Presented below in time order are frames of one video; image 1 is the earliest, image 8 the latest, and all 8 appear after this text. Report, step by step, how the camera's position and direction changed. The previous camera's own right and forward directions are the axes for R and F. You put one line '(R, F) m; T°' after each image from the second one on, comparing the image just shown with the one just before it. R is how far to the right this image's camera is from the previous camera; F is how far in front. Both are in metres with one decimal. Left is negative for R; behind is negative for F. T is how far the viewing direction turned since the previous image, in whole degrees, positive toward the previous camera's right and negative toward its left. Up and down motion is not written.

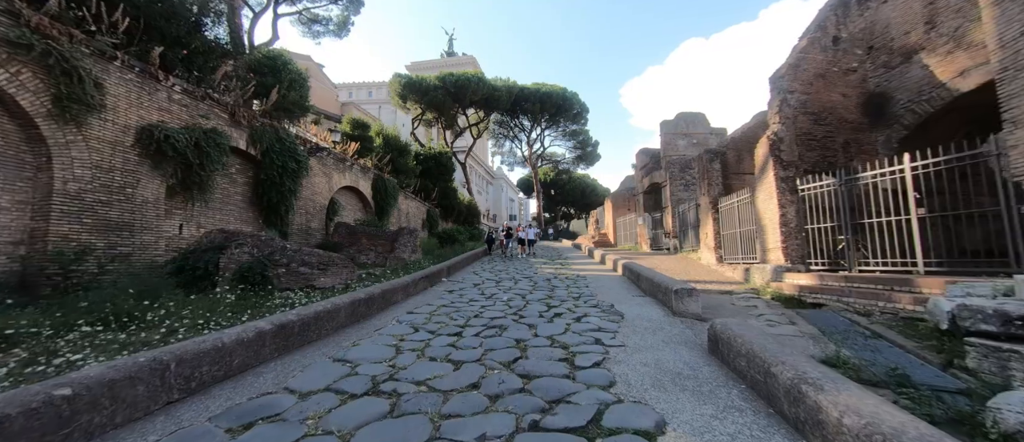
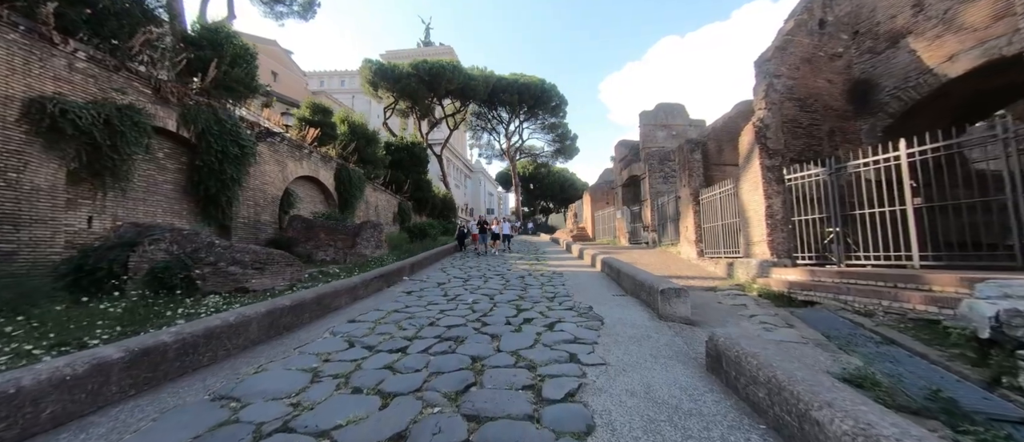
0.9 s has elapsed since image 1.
(+0.2, +0.8) m; +3°
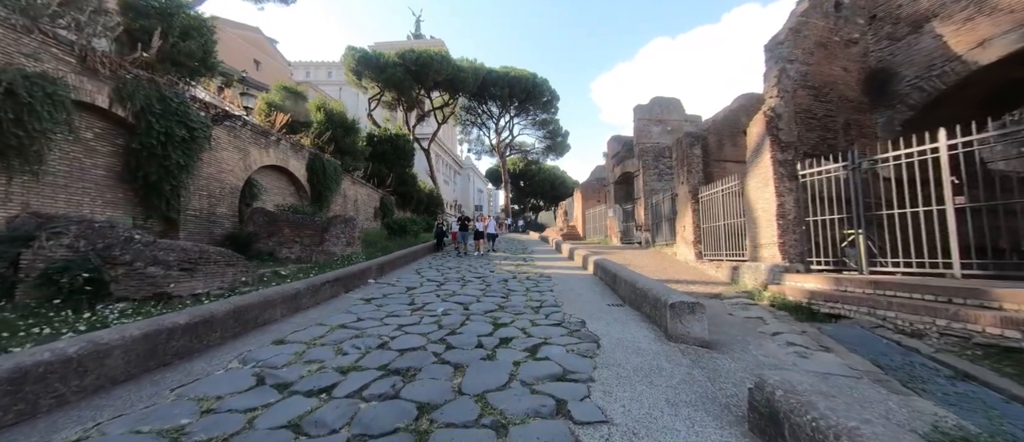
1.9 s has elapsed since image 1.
(+0.1, +0.9) m; +2°
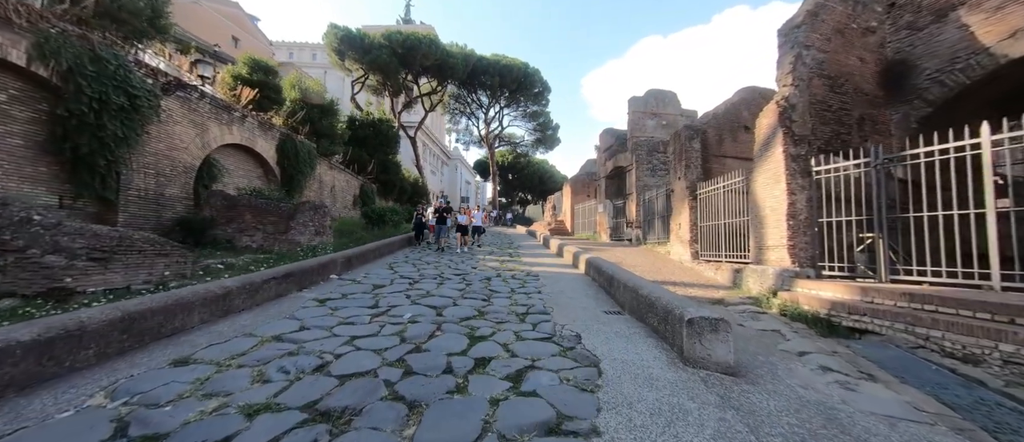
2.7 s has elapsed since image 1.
(0.0, +0.7) m; +2°
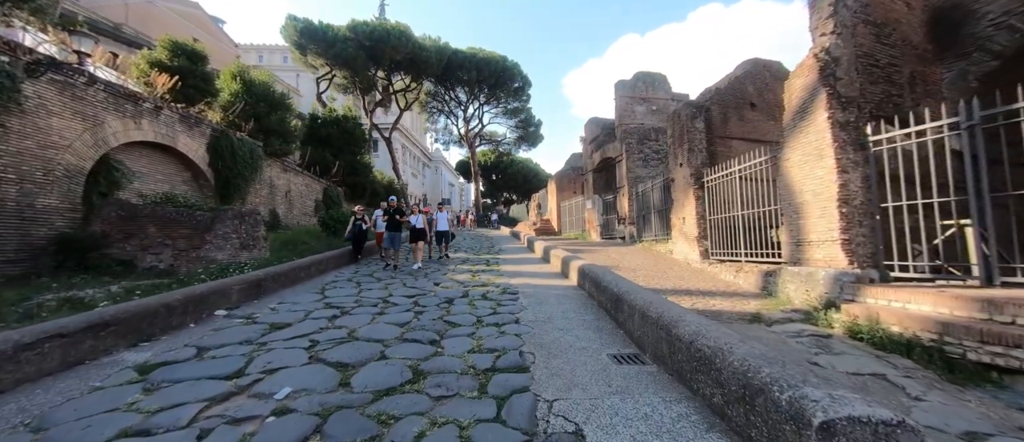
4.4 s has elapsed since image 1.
(+0.3, +1.6) m; +2°
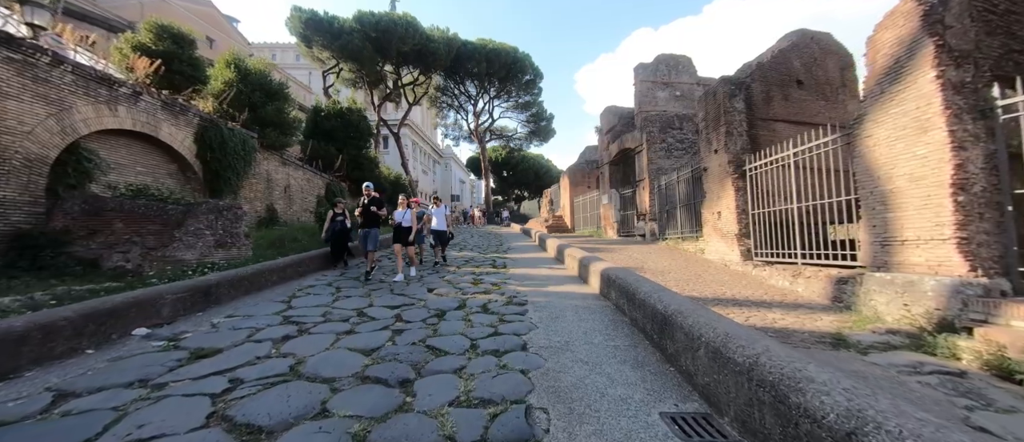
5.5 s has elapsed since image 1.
(0.0, +1.0) m; -2°
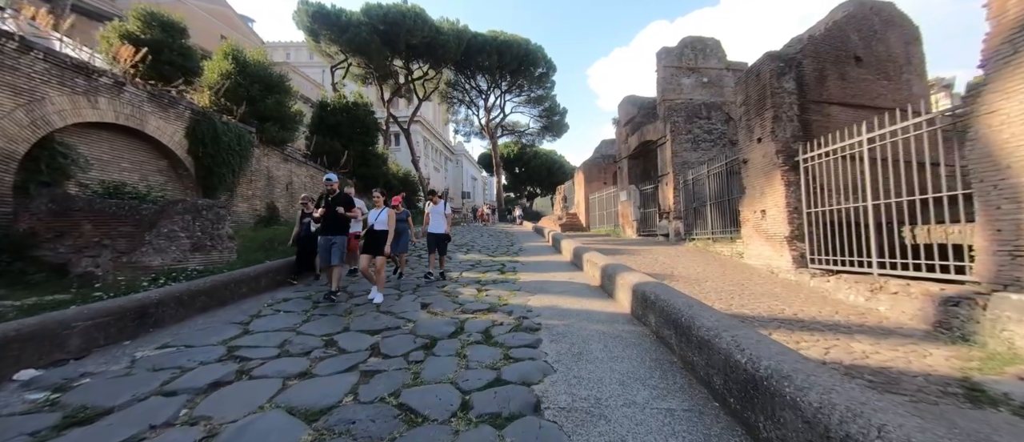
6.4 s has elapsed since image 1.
(0.0, +0.9) m; -2°
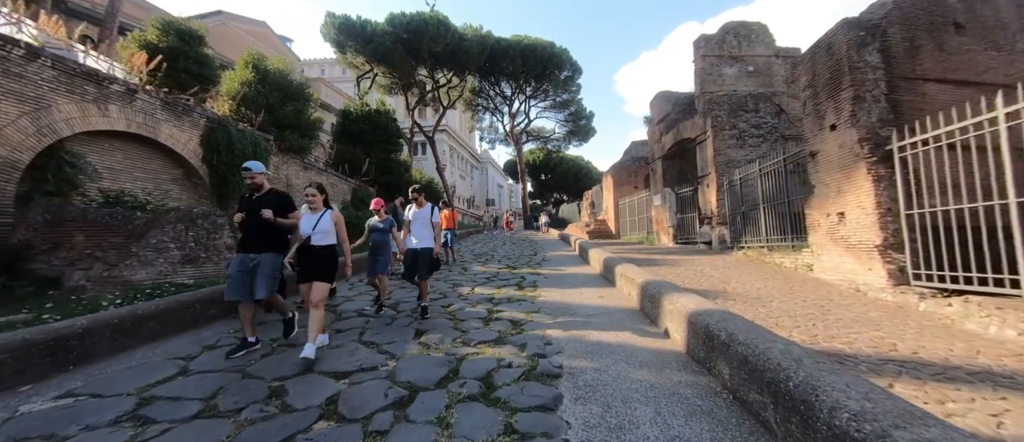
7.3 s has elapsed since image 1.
(+0.1, +0.8) m; -4°
